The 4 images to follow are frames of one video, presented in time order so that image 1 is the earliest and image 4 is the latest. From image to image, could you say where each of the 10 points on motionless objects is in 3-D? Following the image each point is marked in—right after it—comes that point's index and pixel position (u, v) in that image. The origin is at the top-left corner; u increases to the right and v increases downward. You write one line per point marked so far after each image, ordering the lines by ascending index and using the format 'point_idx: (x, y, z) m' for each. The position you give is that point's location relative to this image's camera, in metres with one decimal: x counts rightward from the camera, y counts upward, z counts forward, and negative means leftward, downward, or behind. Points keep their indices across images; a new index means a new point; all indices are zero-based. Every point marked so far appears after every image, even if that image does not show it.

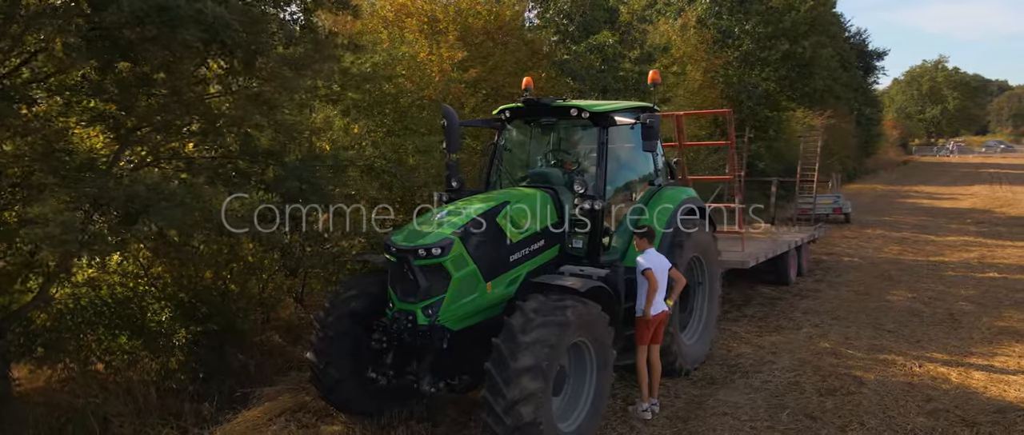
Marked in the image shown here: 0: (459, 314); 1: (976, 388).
0: (-0.3, -0.6, +4.2) m
1: (+3.6, -1.3, +5.6) m
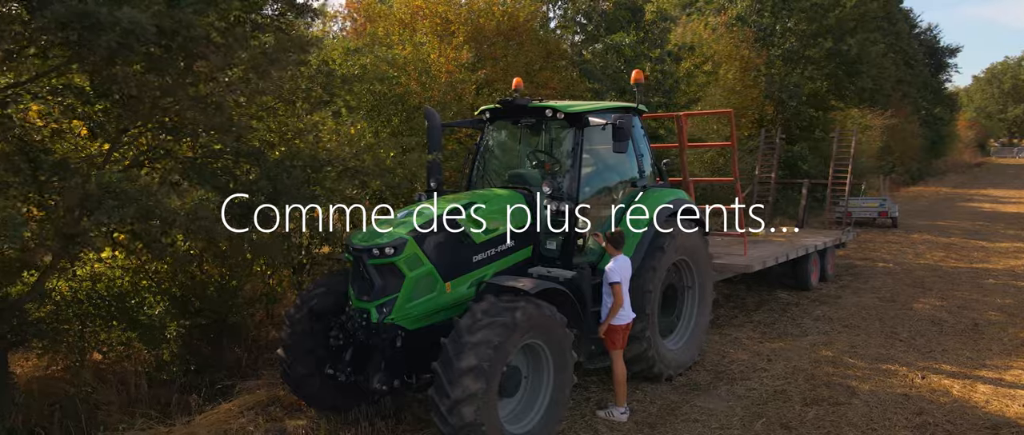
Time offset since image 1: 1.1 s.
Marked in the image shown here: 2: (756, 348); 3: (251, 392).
0: (-0.6, -0.6, +4.3) m
1: (+3.4, -1.4, +5.4) m
2: (+2.2, -1.2, +6.7) m
3: (-1.9, -1.3, +5.3) m
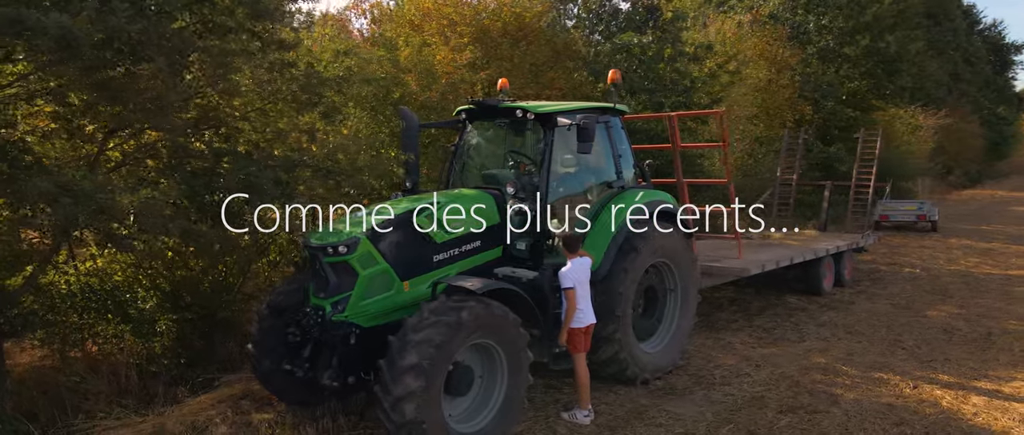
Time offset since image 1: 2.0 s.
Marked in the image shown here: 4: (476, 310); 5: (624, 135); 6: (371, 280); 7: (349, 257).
0: (-0.8, -0.6, +4.3) m
1: (+3.2, -1.4, +5.1) m
2: (+2.1, -1.2, +6.5) m
3: (-2.1, -1.2, +5.4) m
4: (-0.2, -0.5, +4.1) m
5: (+0.9, +0.7, +5.9) m
6: (-0.8, -0.4, +4.3) m
7: (-1.0, -0.2, +4.3) m
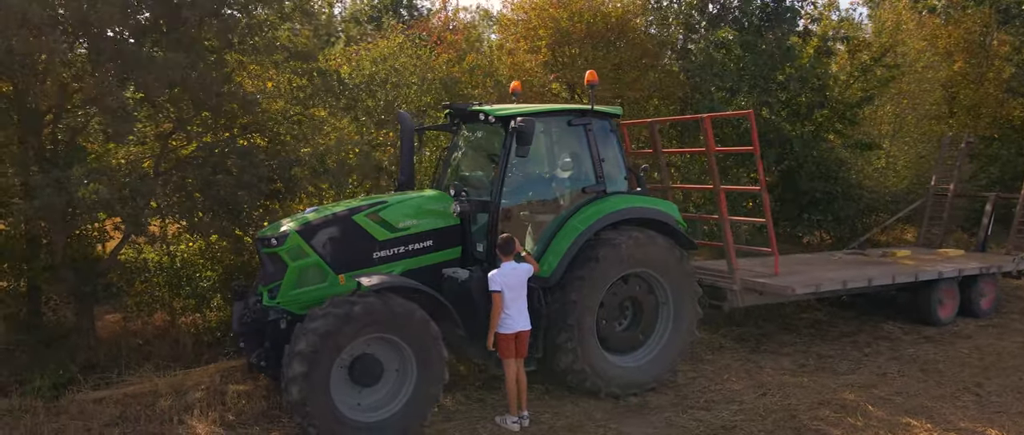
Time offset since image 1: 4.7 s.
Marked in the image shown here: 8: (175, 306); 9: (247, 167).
0: (-1.4, -0.5, +4.7) m
1: (+2.7, -1.5, +4.2) m
2: (+2.1, -1.3, +5.9) m
3: (-2.3, -1.2, +6.1) m
4: (-0.8, -0.5, +4.3) m
5: (+0.8, +0.6, +5.6) m
6: (-1.4, -0.3, +4.7) m
7: (-1.5, -0.2, +4.7) m
8: (-3.3, -0.9, +7.0) m
9: (-2.1, +0.4, +6.2) m
